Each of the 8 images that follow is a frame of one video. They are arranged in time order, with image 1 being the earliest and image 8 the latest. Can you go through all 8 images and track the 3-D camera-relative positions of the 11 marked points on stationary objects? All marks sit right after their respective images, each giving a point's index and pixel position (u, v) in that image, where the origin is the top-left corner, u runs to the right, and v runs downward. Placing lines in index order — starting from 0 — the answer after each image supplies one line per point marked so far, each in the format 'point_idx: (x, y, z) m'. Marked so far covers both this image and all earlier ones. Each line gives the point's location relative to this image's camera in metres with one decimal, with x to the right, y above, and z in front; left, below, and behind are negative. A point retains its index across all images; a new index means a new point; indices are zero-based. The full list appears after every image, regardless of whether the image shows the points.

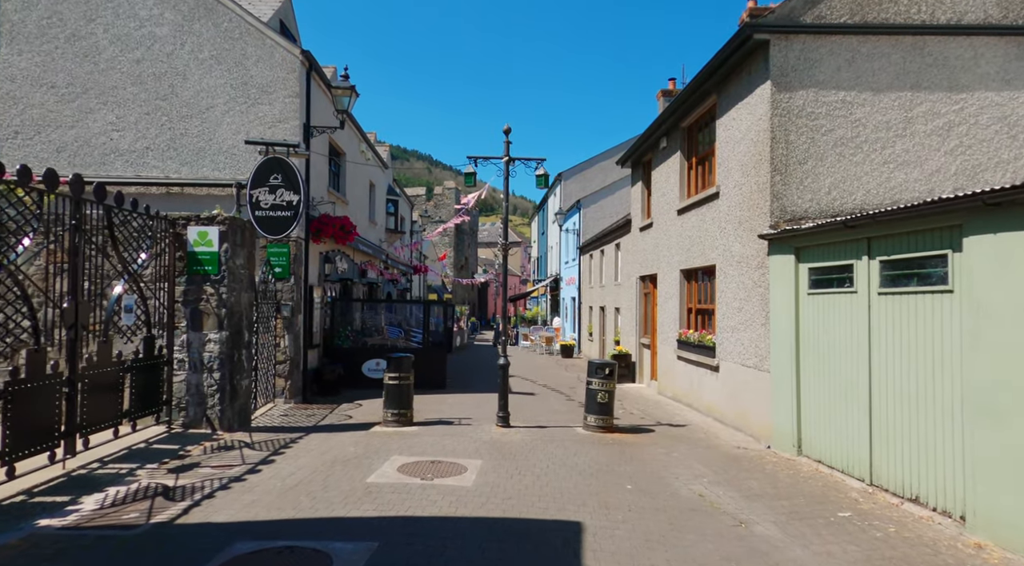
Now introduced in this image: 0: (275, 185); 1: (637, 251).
0: (-3.2, +1.3, +9.0) m
1: (+3.0, +0.7, +16.1) m
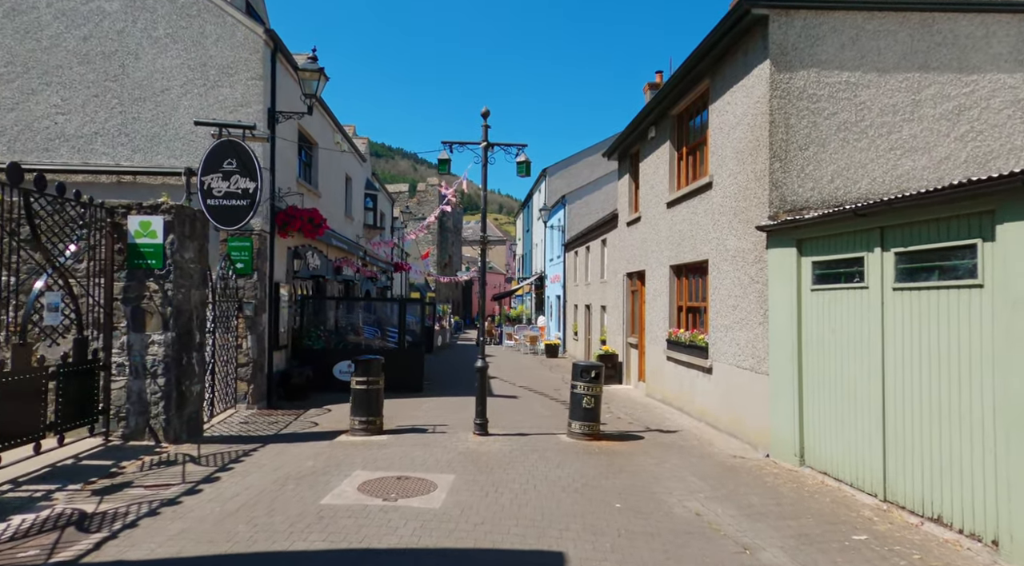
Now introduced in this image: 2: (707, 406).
0: (-3.4, +1.4, +8.2) m
1: (+2.6, +0.8, +15.5) m
2: (+2.9, -1.8, +9.9) m
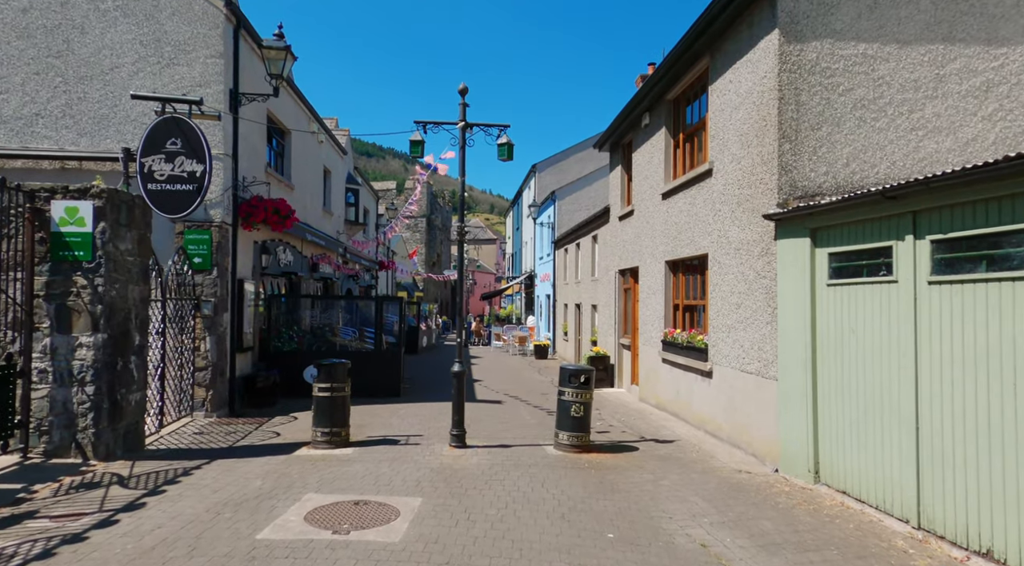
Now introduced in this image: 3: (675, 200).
0: (-3.7, +1.4, +7.3) m
1: (+2.3, +0.8, +14.6) m
2: (+2.6, -1.8, +9.0) m
3: (+2.6, +1.3, +10.6) m
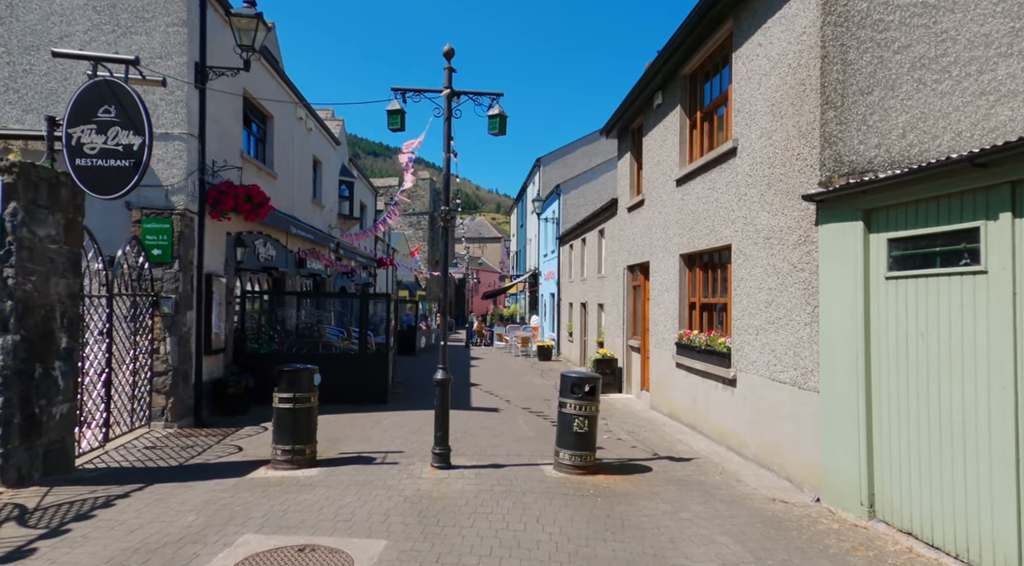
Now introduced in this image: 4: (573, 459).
0: (-3.7, +1.5, +6.2) m
1: (+2.3, +0.9, +13.5) m
2: (+2.6, -1.7, +7.9) m
3: (+2.5, +1.4, +9.5) m
4: (+0.6, -1.8, +6.8) m
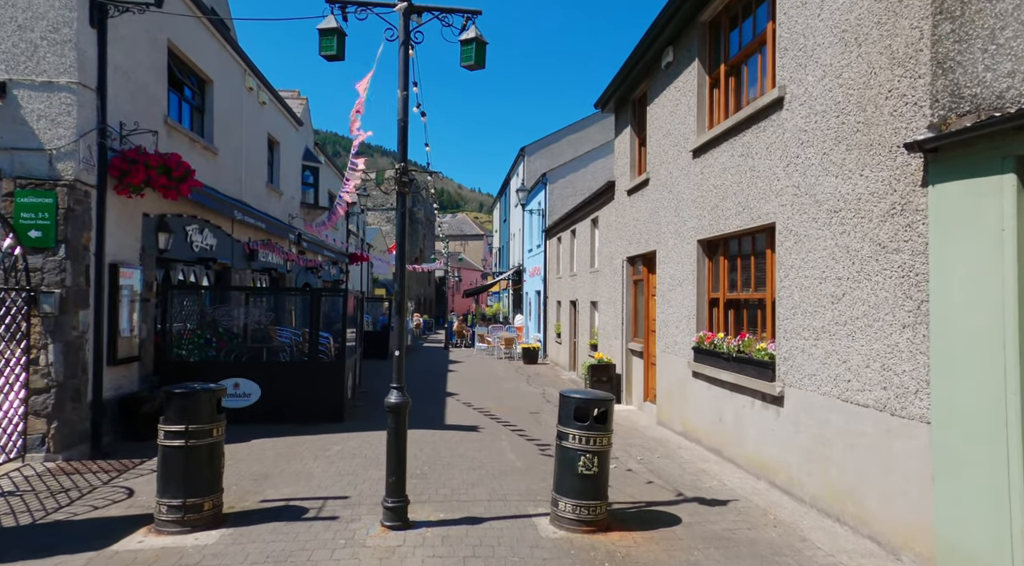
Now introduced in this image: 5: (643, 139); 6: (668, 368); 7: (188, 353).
0: (-3.9, +1.6, +4.2) m
1: (+1.9, +1.0, +11.7) m
2: (+2.4, -1.6, +6.1) m
3: (+2.3, +1.5, +7.7) m
4: (+0.5, -1.7, +5.0) m
5: (+2.2, +2.4, +11.3) m
6: (+2.1, -1.2, +9.2) m
7: (-4.6, -1.0, +9.5) m
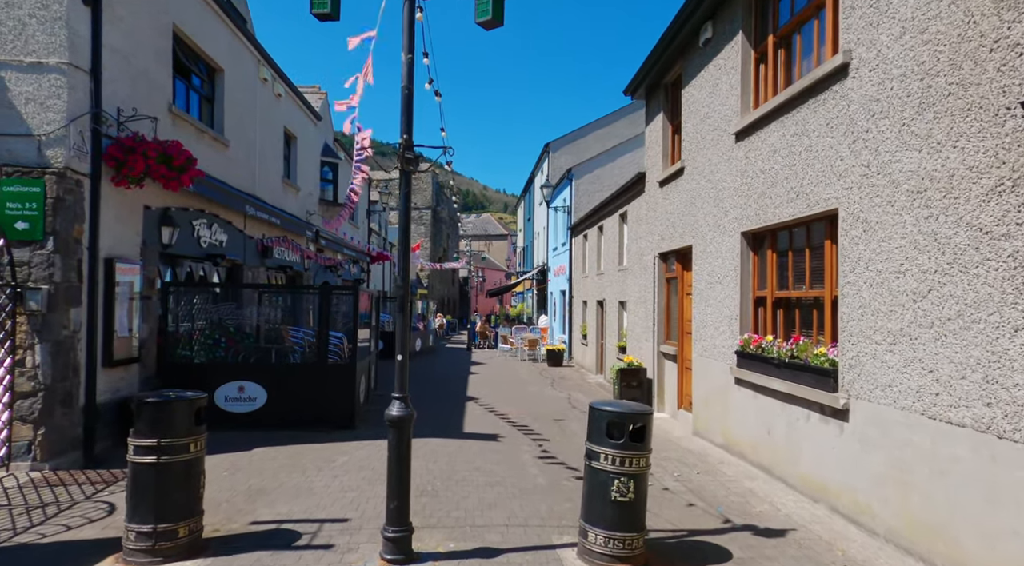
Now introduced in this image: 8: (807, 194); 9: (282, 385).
0: (-3.7, +1.6, +3.7) m
1: (+2.3, +1.0, +10.9) m
2: (+2.6, -1.6, +5.3) m
3: (+2.6, +1.5, +6.9) m
4: (+0.6, -1.6, +4.2) m
5: (+2.6, +2.4, +10.5) m
6: (+2.4, -1.1, +8.4) m
7: (-4.3, -1.0, +9.0) m
8: (+2.6, +0.8, +5.9) m
9: (-3.1, -1.4, +9.0) m
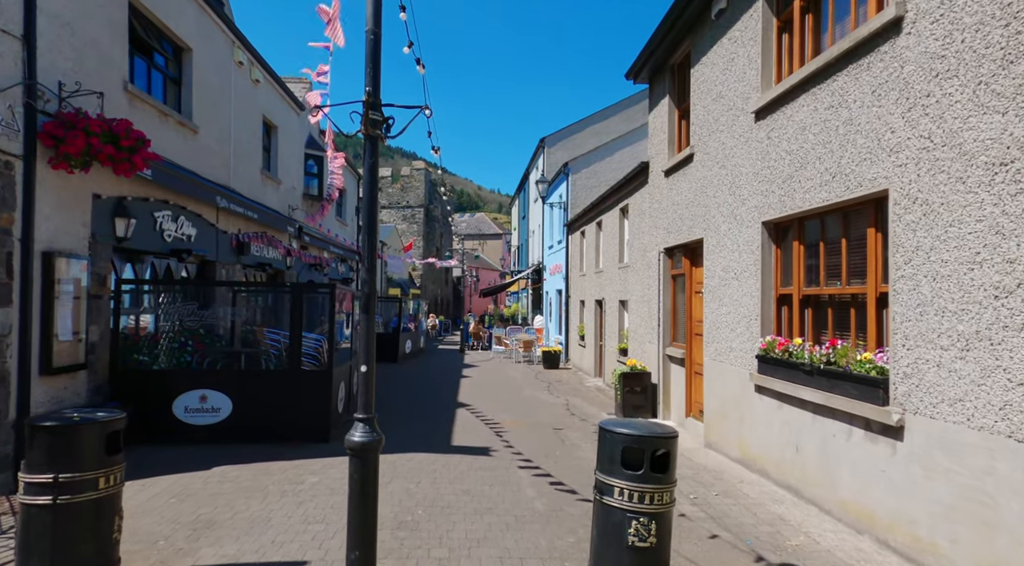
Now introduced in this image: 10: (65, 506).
0: (-3.8, +1.7, +2.8) m
1: (+2.2, +1.1, +10.1) m
2: (+2.5, -1.5, +4.5) m
3: (+2.5, +1.5, +6.0) m
4: (+0.6, -1.6, +3.4) m
5: (+2.5, +2.5, +9.7) m
6: (+2.3, -1.1, +7.6) m
7: (-4.3, -0.9, +8.1) m
8: (+2.5, +0.8, +5.1) m
9: (-3.2, -1.3, +8.1) m
10: (-2.2, -1.1, +3.3) m
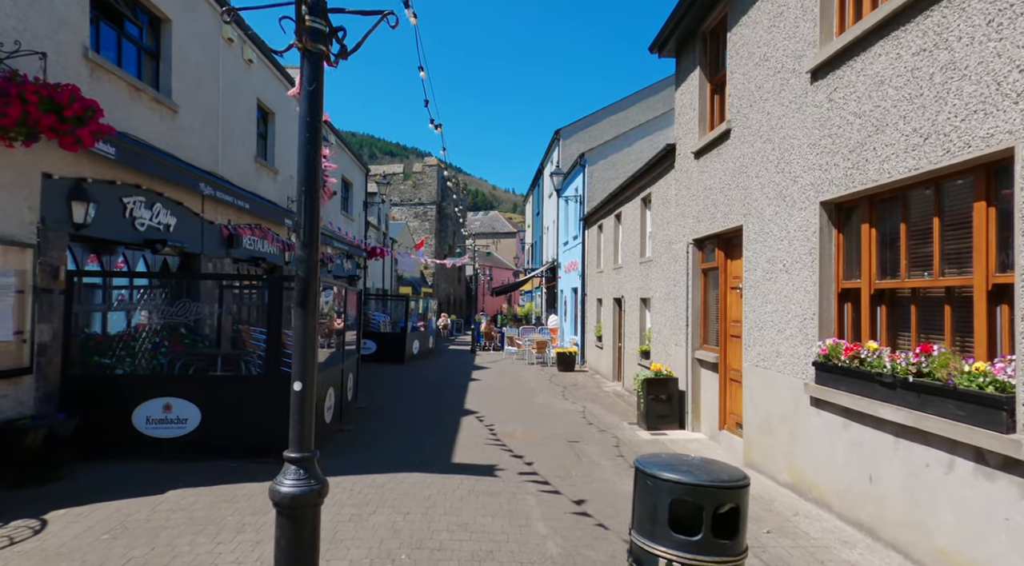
0: (-3.8, +1.7, +1.8) m
1: (+2.4, +1.1, +9.0) m
2: (+2.5, -1.5, +3.4) m
3: (+2.6, +1.6, +4.9) m
4: (+0.6, -1.5, +2.3) m
5: (+2.6, +2.6, +8.6) m
6: (+2.4, -1.0, +6.5) m
7: (-4.2, -0.8, +7.2) m
8: (+2.6, +0.9, +4.0) m
9: (-3.0, -1.3, +7.1) m
10: (-2.2, -1.0, +2.3) m
